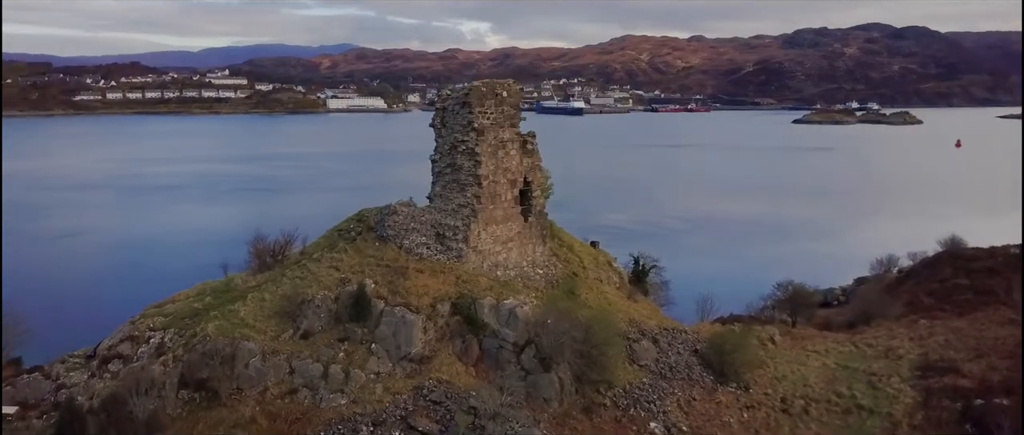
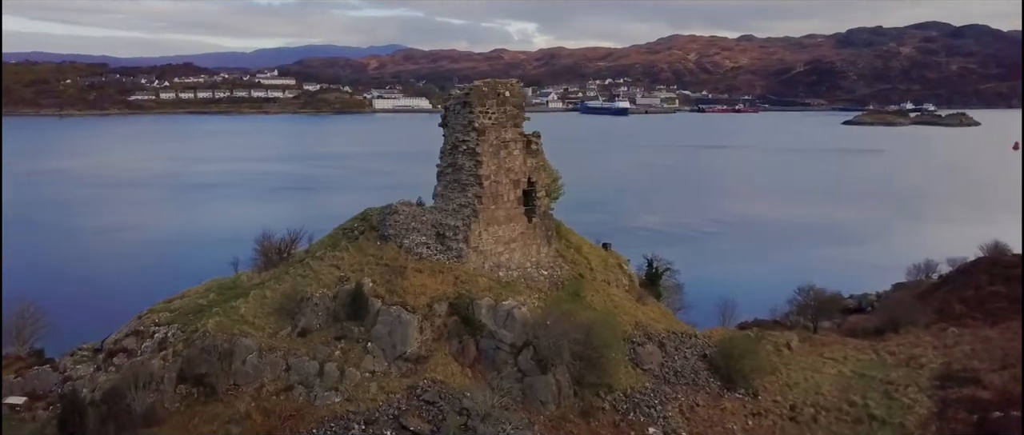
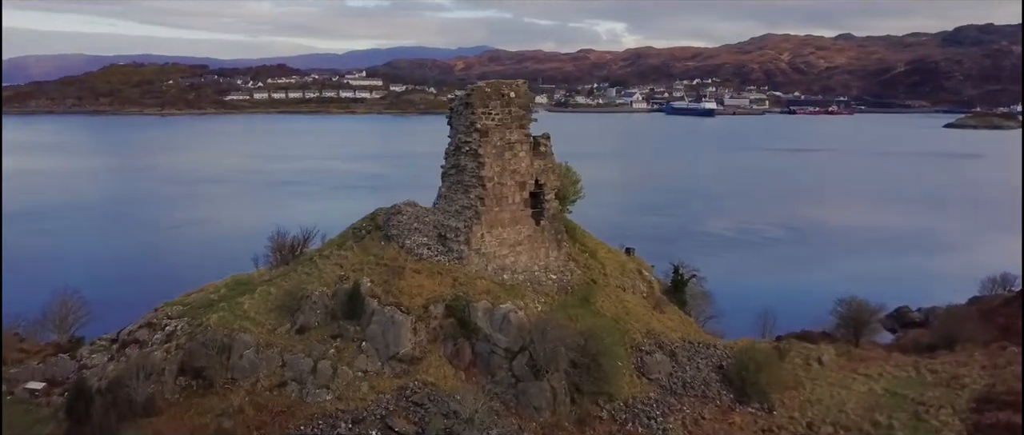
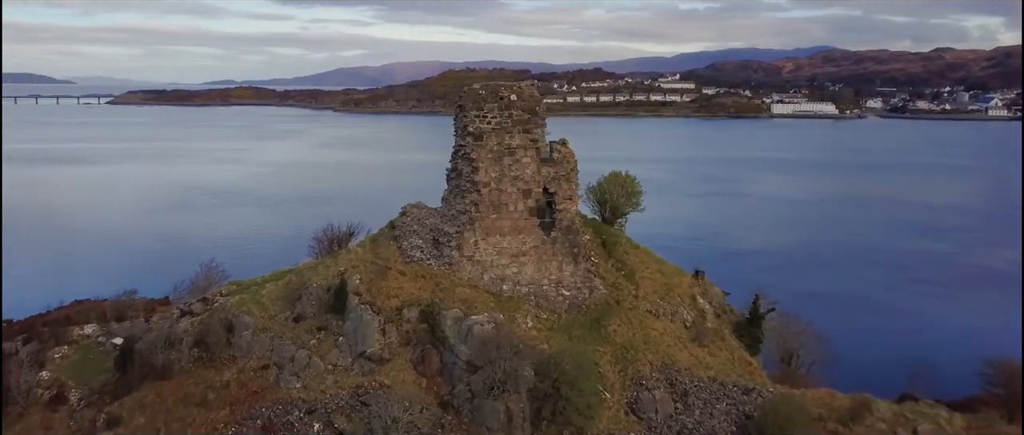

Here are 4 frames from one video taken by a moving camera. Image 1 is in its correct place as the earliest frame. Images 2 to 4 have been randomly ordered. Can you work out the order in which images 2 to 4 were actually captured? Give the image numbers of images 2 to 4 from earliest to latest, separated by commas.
2, 3, 4
